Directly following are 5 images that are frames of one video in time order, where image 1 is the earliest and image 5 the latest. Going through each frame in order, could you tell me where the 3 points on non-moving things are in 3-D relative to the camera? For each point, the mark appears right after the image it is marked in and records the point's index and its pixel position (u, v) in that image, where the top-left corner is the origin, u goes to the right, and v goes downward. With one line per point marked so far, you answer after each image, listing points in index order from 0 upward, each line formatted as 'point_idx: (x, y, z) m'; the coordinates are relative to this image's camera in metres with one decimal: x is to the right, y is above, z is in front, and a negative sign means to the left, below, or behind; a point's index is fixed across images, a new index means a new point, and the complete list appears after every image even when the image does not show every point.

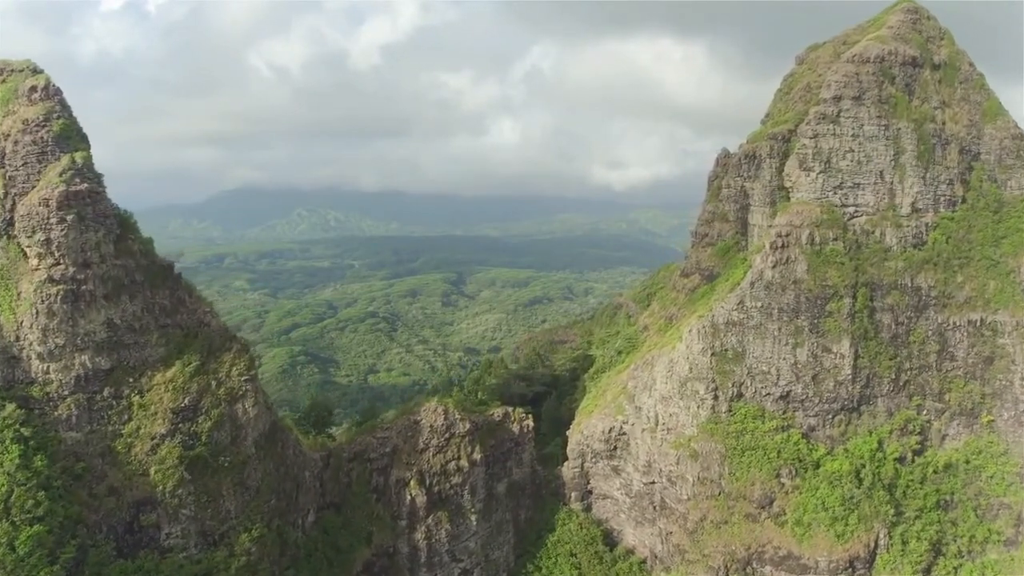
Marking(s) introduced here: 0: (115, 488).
0: (-11.4, -5.7, +19.6) m
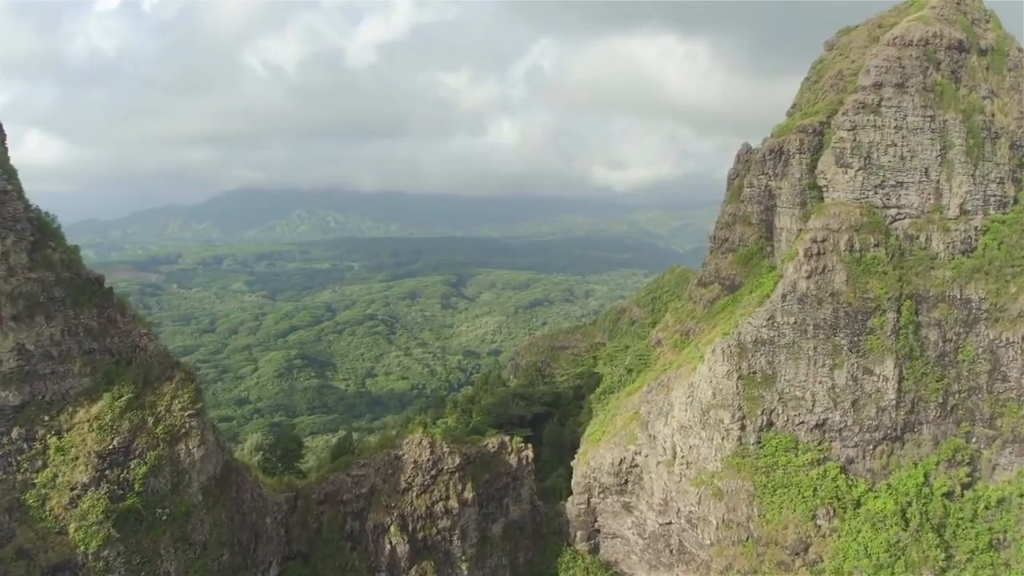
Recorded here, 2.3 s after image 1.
0: (-11.5, -6.2, +16.1) m
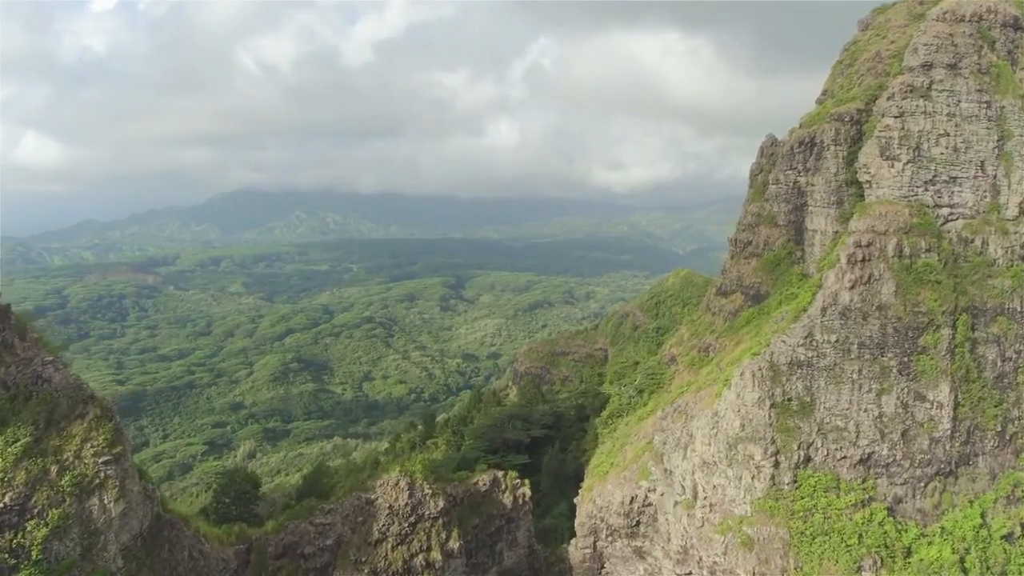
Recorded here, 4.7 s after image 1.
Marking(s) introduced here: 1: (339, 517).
0: (-11.7, -6.5, +12.7) m
1: (-4.9, -6.4, +19.4) m
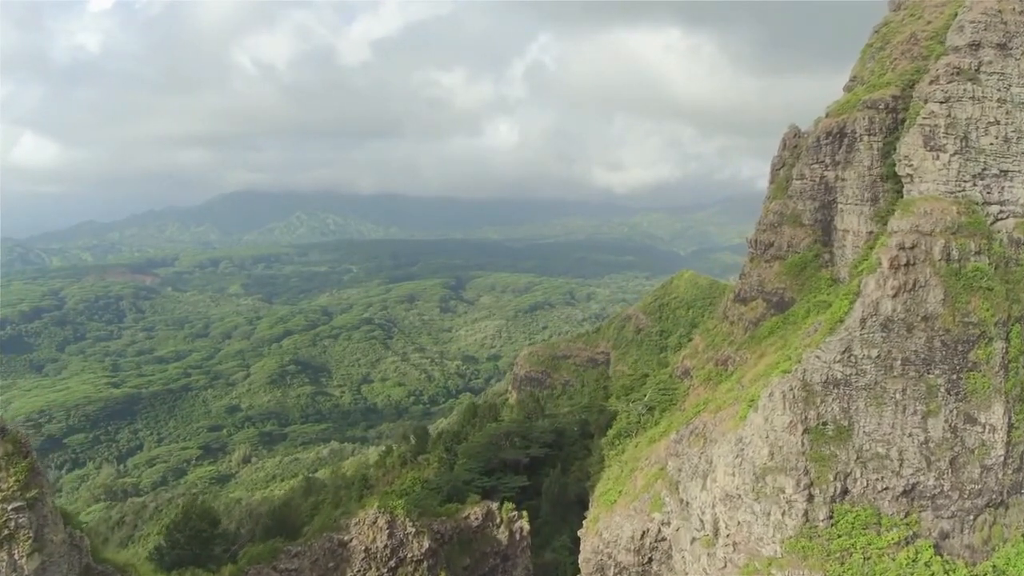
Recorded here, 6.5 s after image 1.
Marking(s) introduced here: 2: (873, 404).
0: (-11.8, -6.7, +10.2) m
1: (-5.0, -6.6, +16.9) m
2: (+9.6, -3.1, +18.2) m
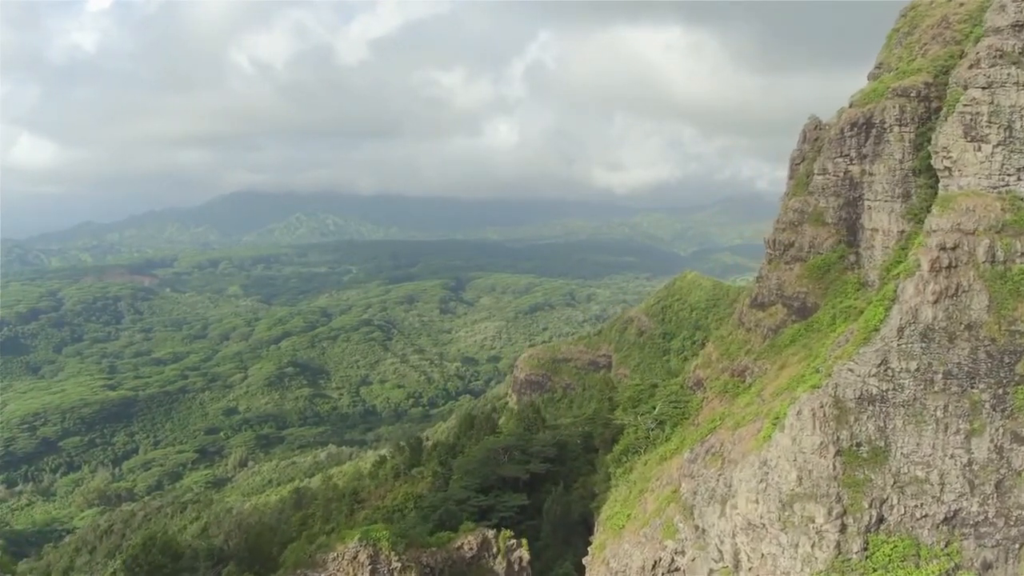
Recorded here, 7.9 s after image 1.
0: (-11.8, -6.9, +8.3) m
1: (-5.1, -6.8, +15.0) m
2: (+9.6, -3.2, +16.4) m
